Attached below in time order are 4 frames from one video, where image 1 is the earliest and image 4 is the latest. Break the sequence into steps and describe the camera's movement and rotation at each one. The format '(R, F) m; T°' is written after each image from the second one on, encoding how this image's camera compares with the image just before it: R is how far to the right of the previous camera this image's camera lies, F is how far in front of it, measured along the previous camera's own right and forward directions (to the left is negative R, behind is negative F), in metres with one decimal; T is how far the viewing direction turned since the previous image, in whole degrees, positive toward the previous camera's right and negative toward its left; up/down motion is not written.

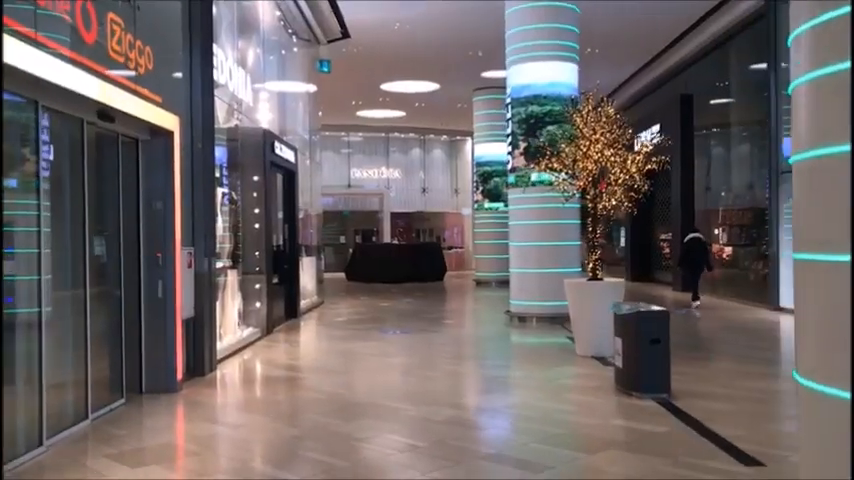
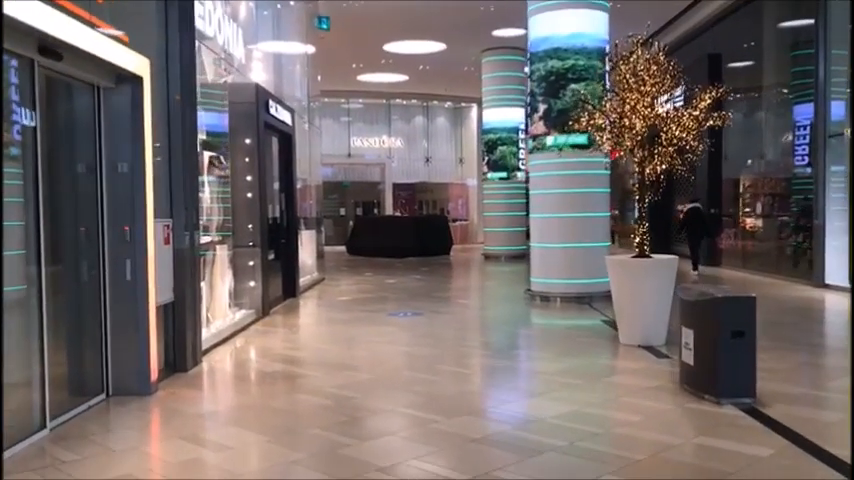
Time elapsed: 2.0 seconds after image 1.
(-0.2, +1.2) m; 0°
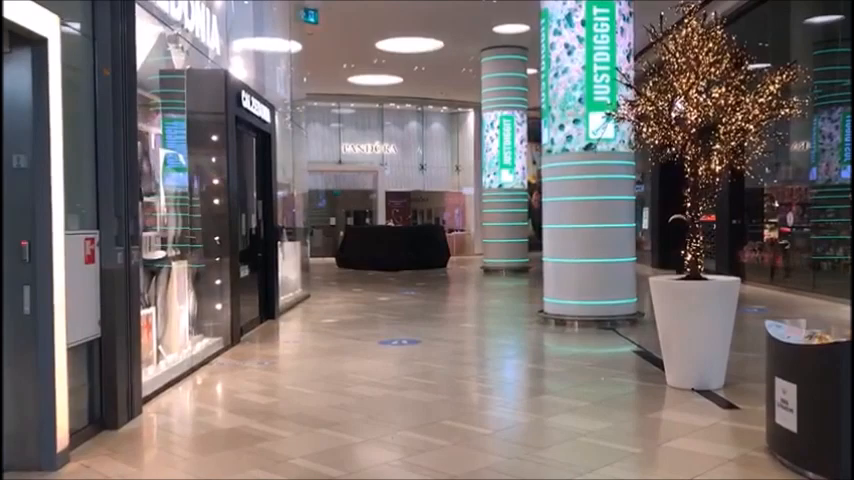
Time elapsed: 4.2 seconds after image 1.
(-0.1, +1.4) m; +1°
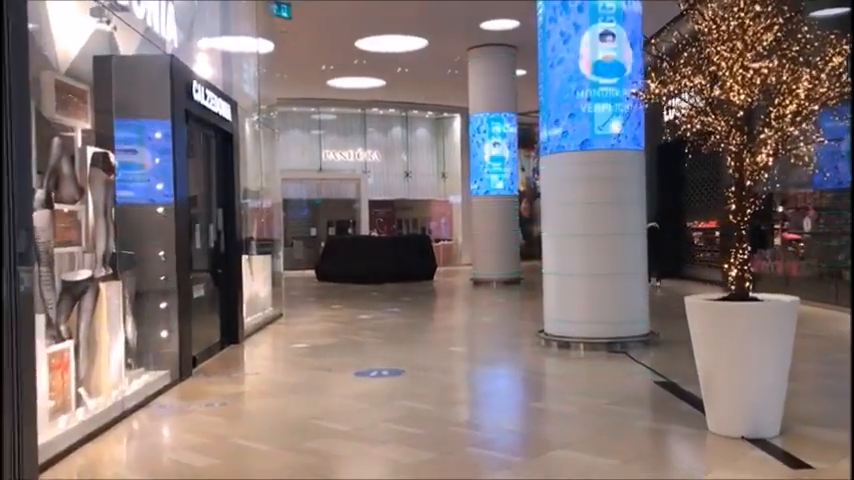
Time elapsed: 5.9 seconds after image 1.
(0.0, +1.1) m; +1°
